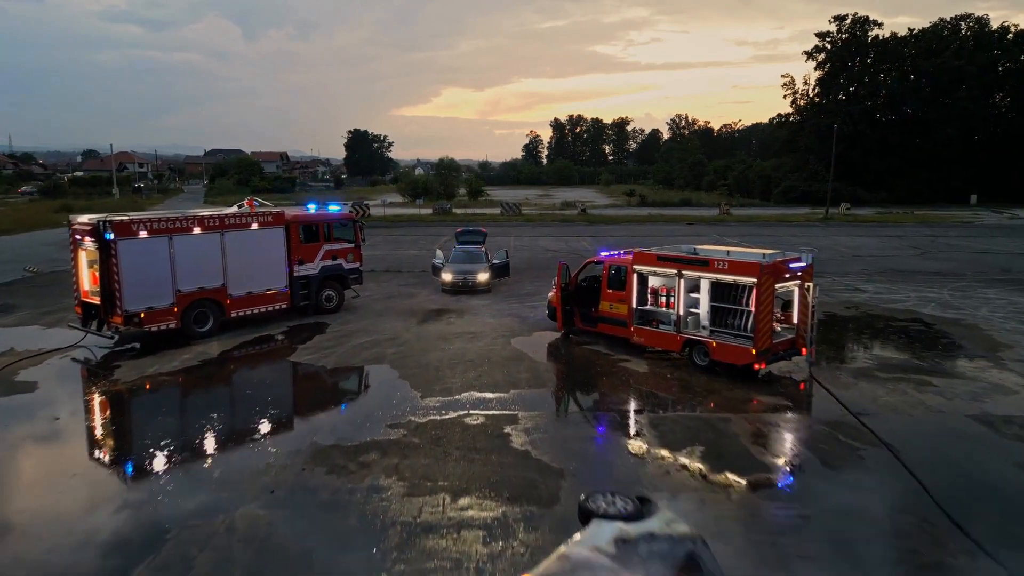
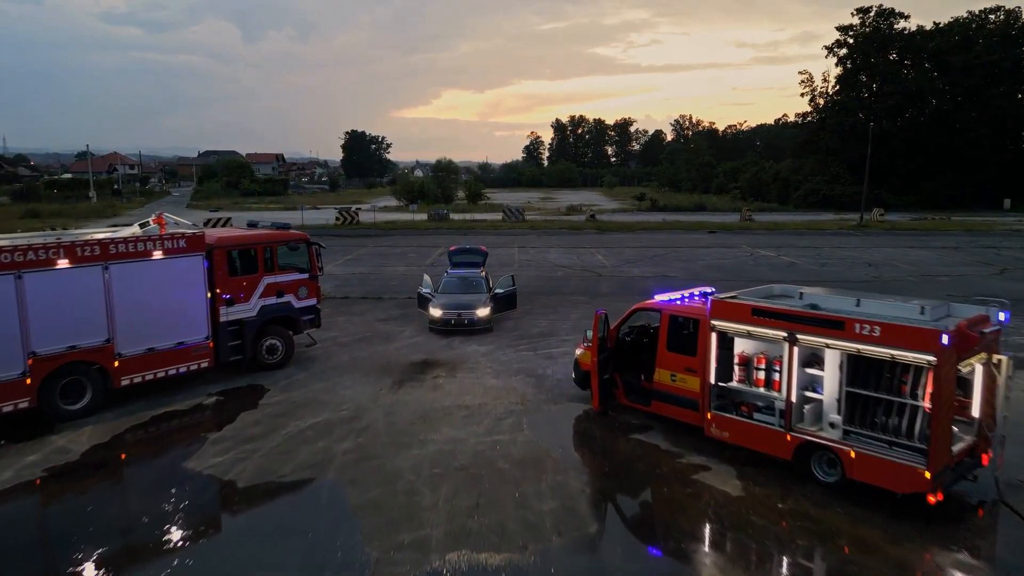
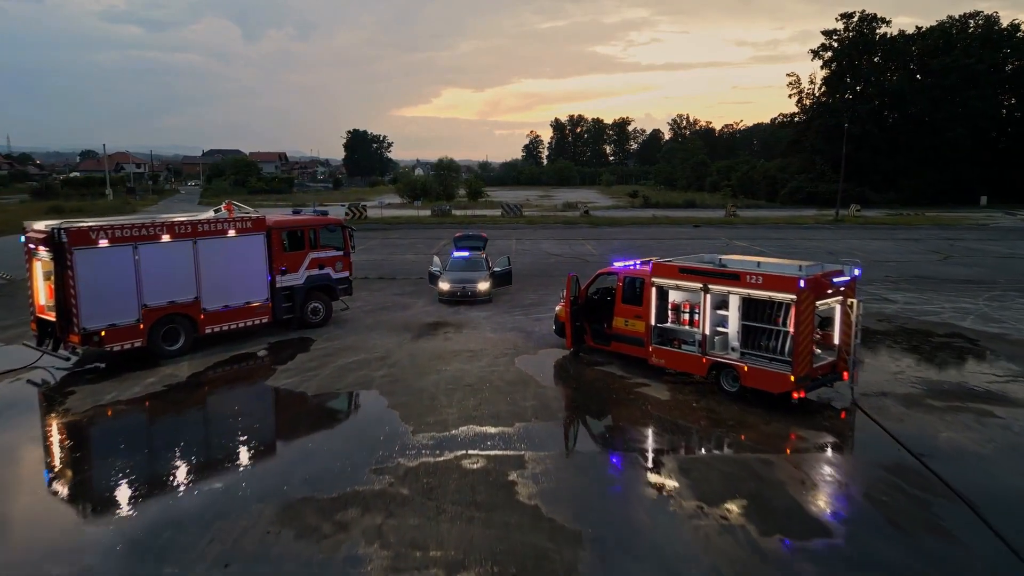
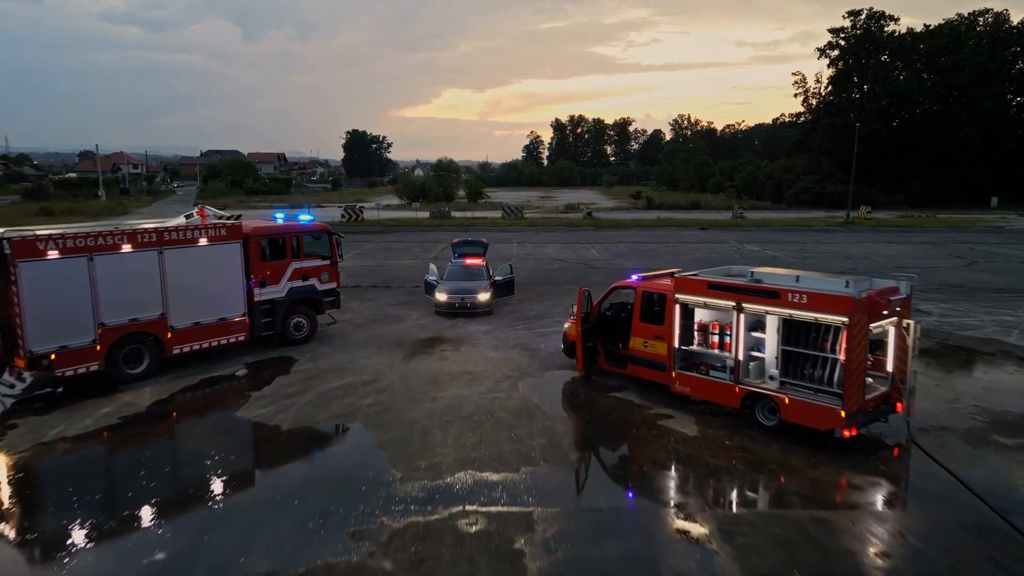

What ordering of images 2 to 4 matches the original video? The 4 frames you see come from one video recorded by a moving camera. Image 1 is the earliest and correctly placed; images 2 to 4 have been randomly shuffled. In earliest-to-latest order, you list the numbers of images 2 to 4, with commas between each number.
3, 4, 2
